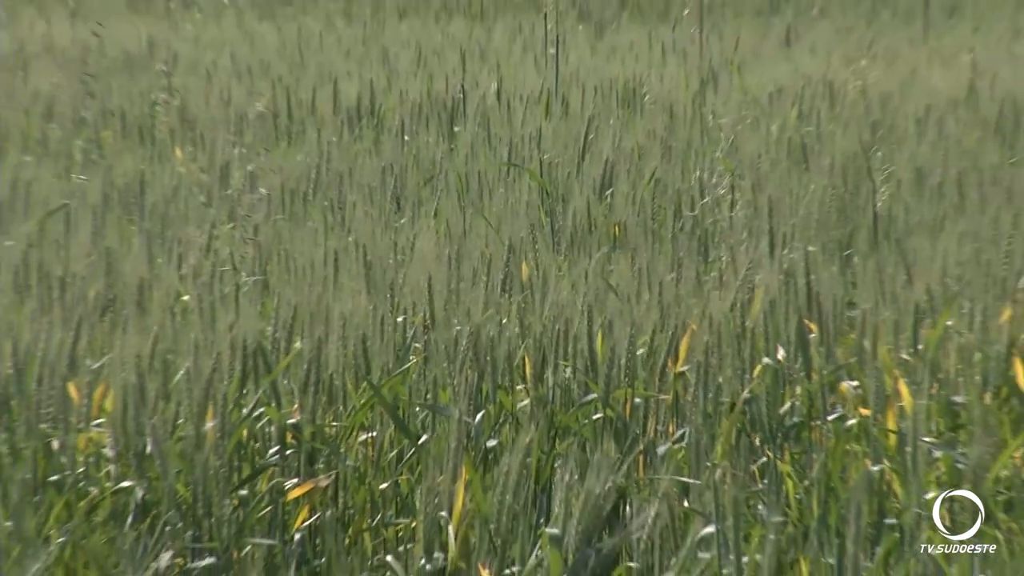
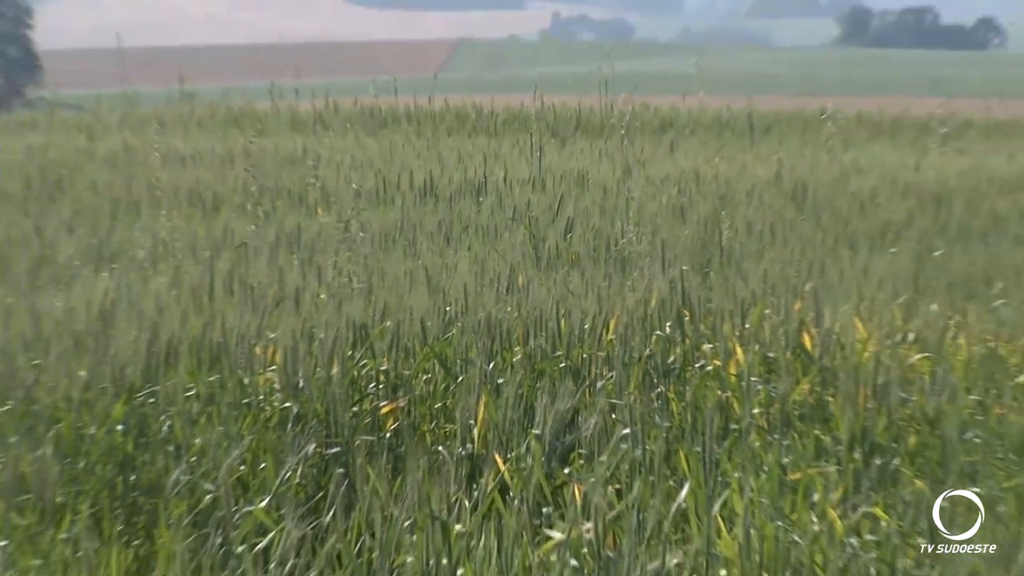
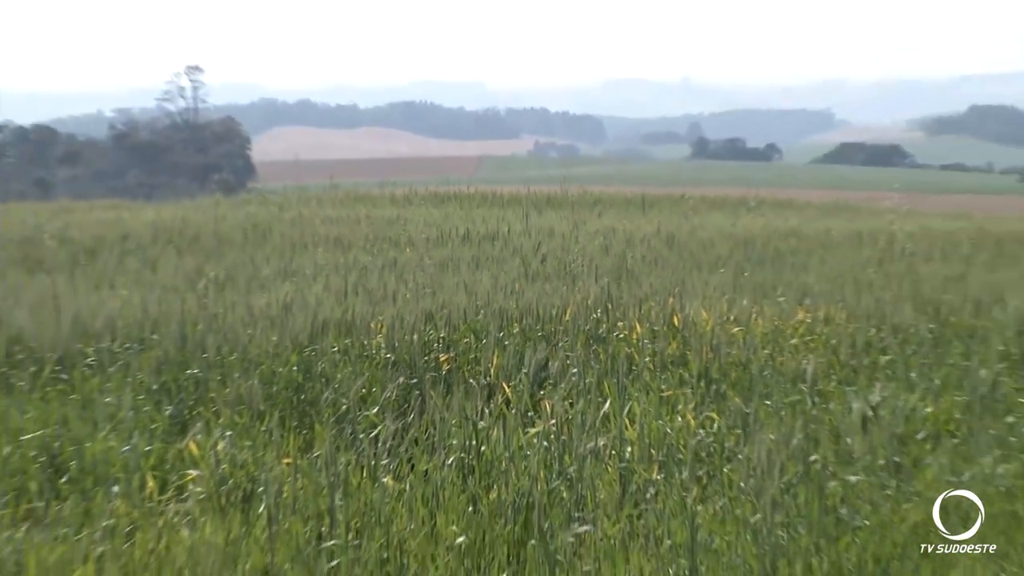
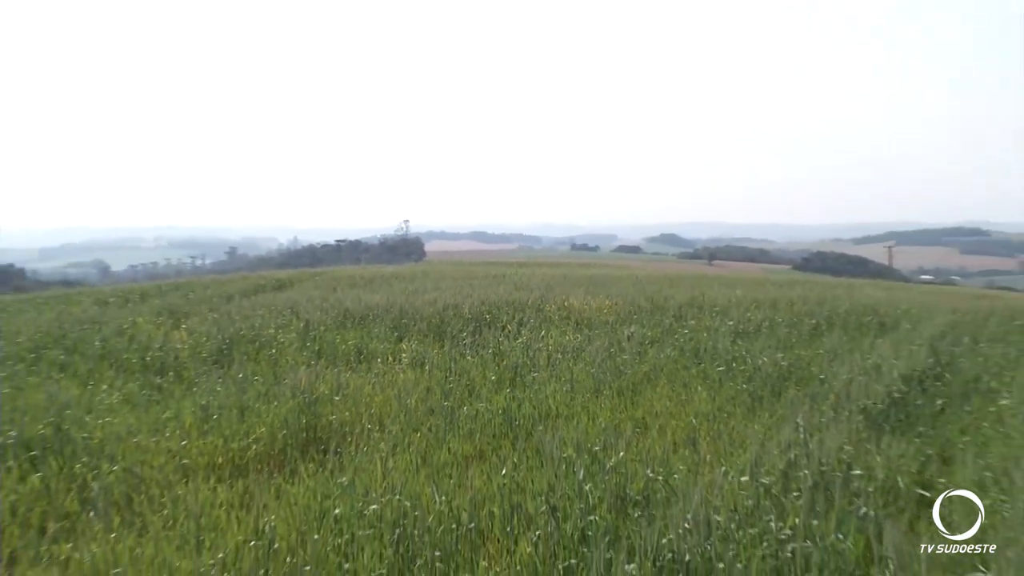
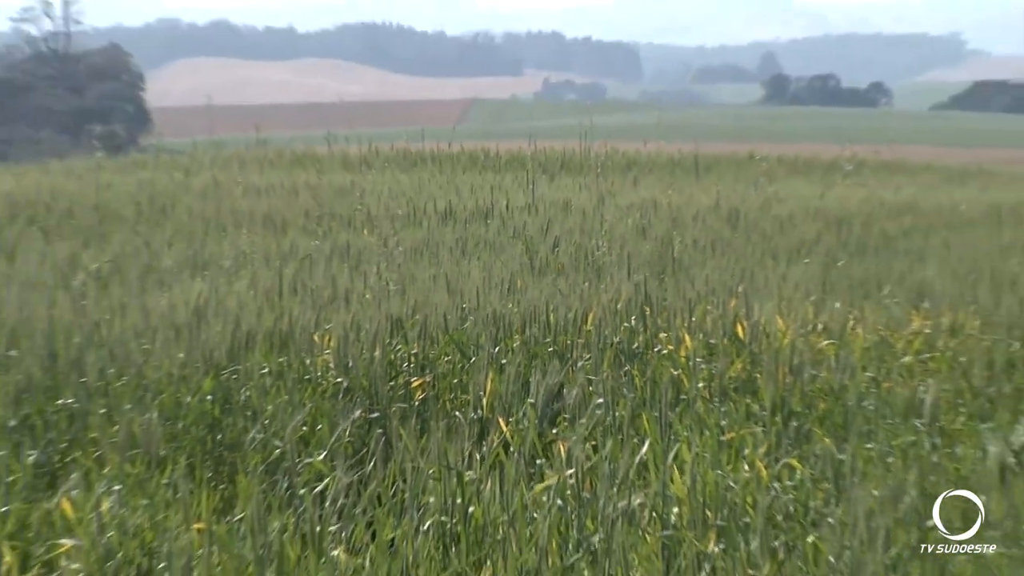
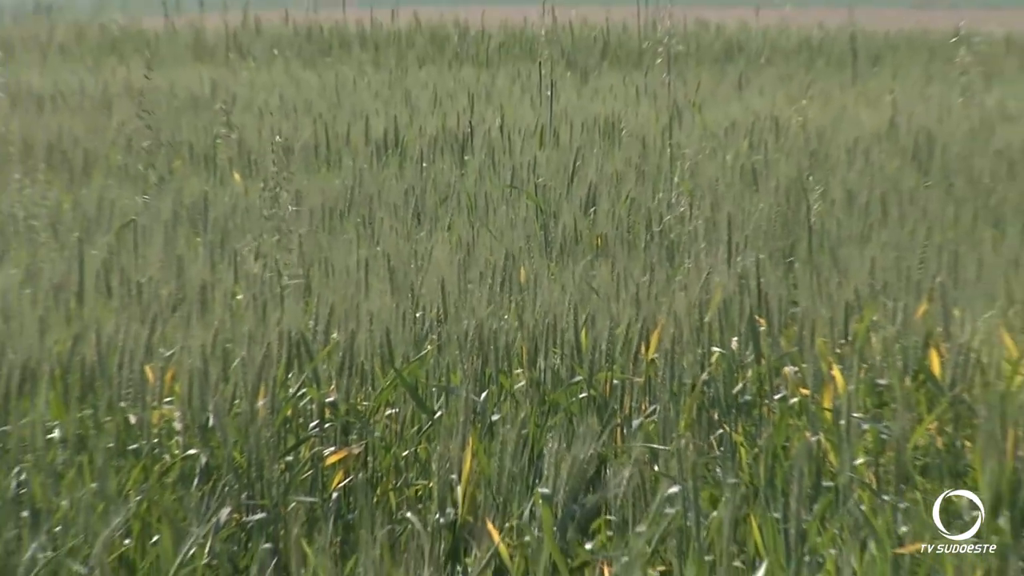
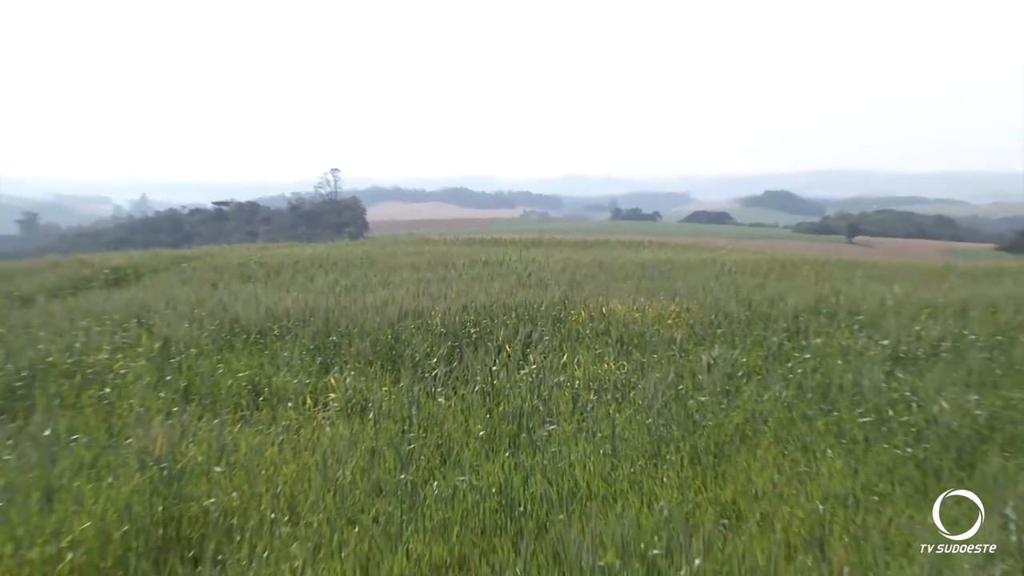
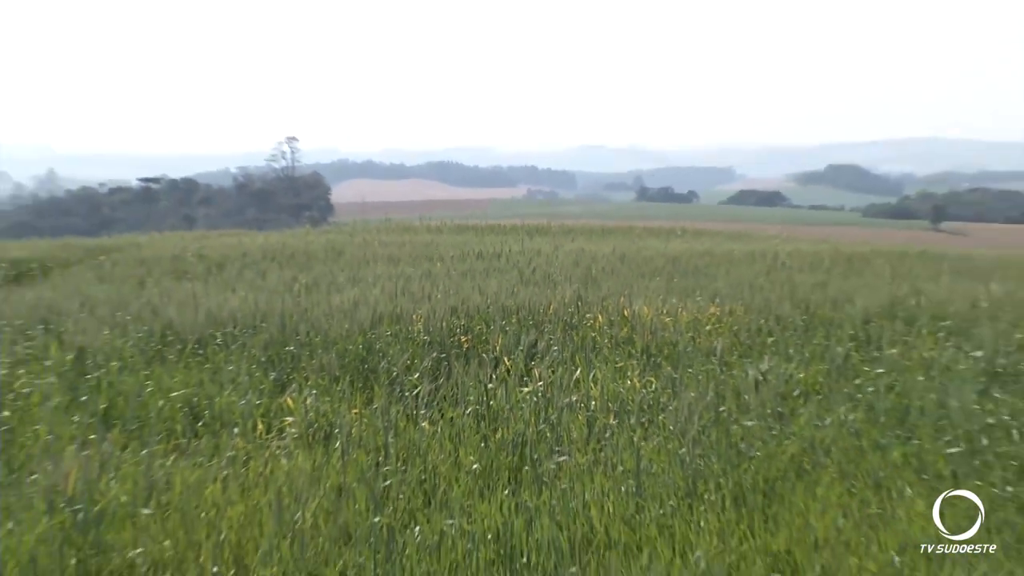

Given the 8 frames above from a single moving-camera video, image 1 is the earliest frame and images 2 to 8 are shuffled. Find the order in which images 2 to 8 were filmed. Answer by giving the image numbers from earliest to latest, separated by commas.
6, 2, 5, 3, 8, 7, 4
